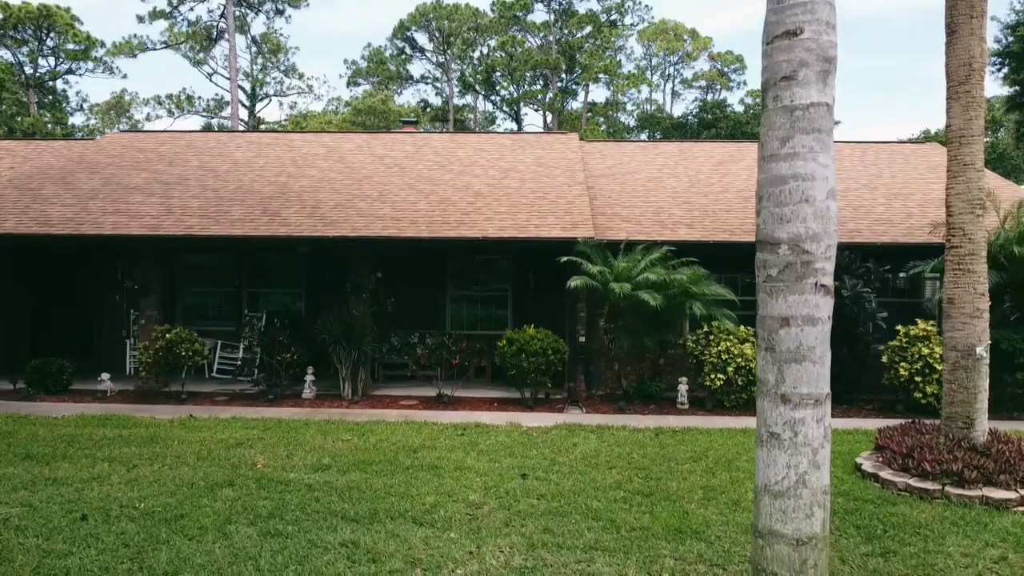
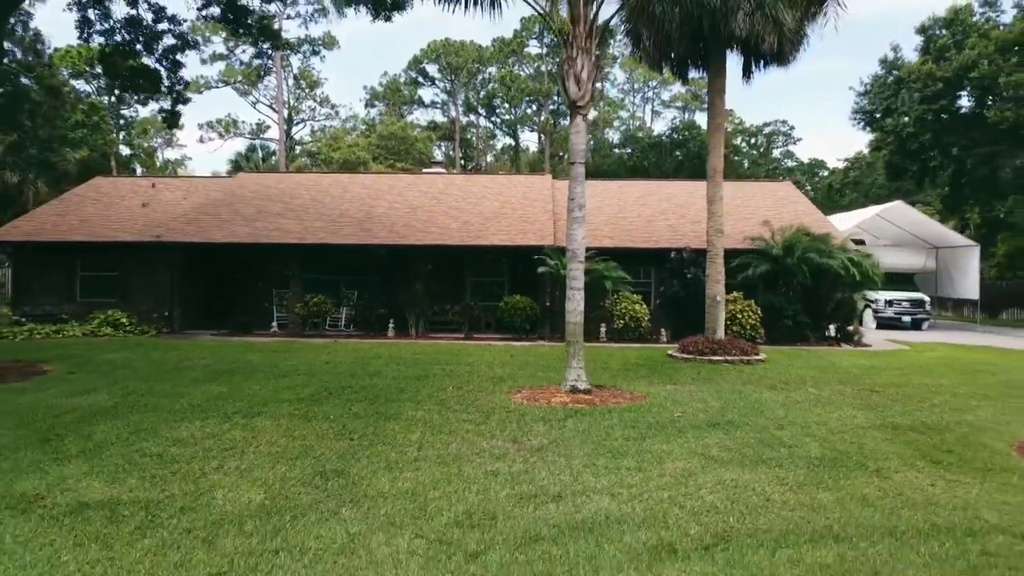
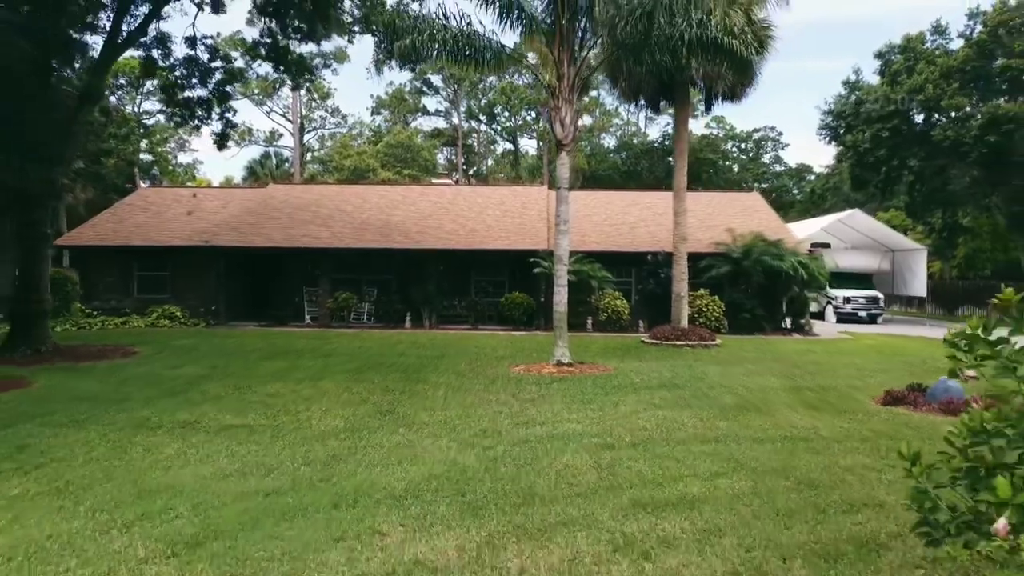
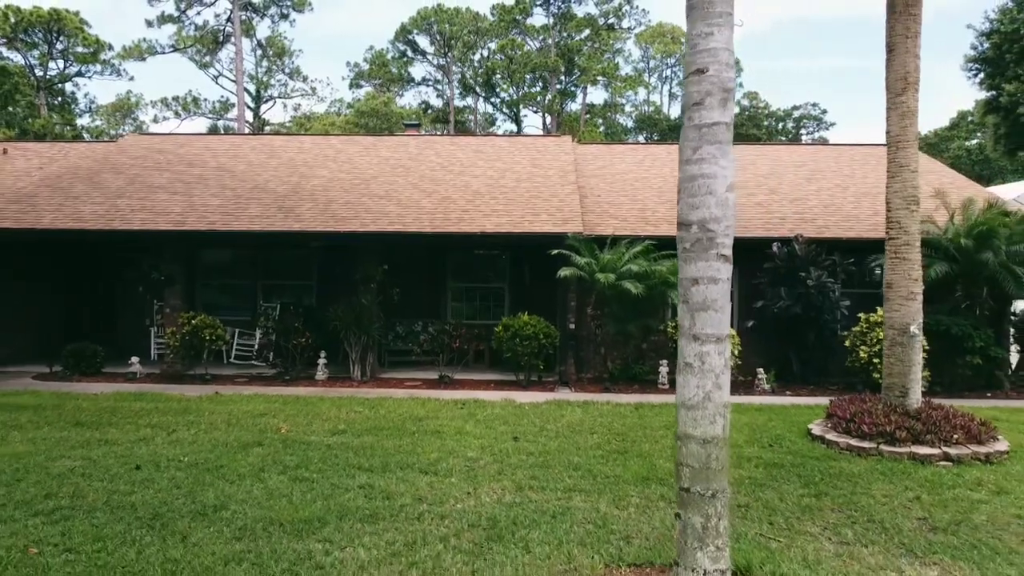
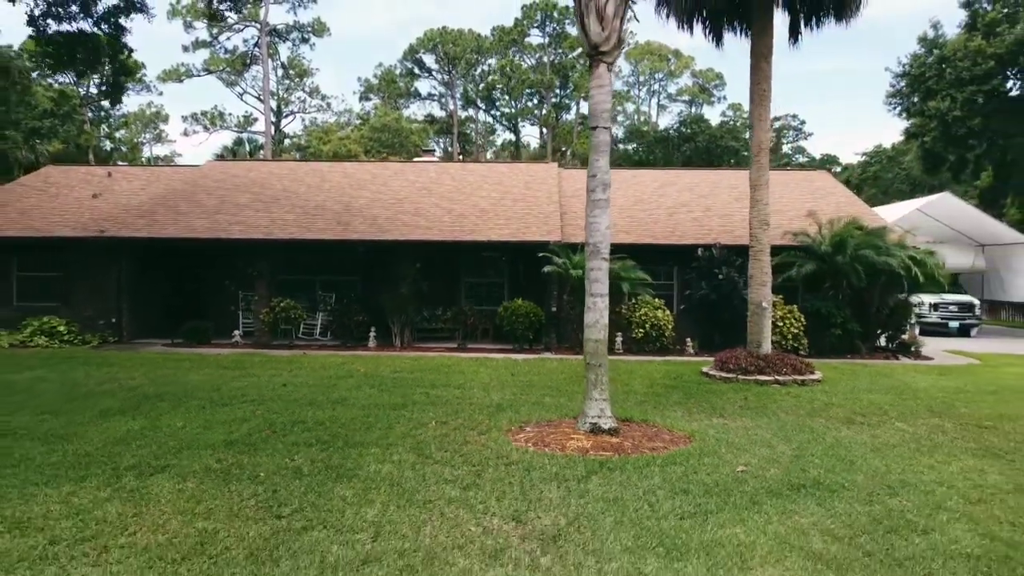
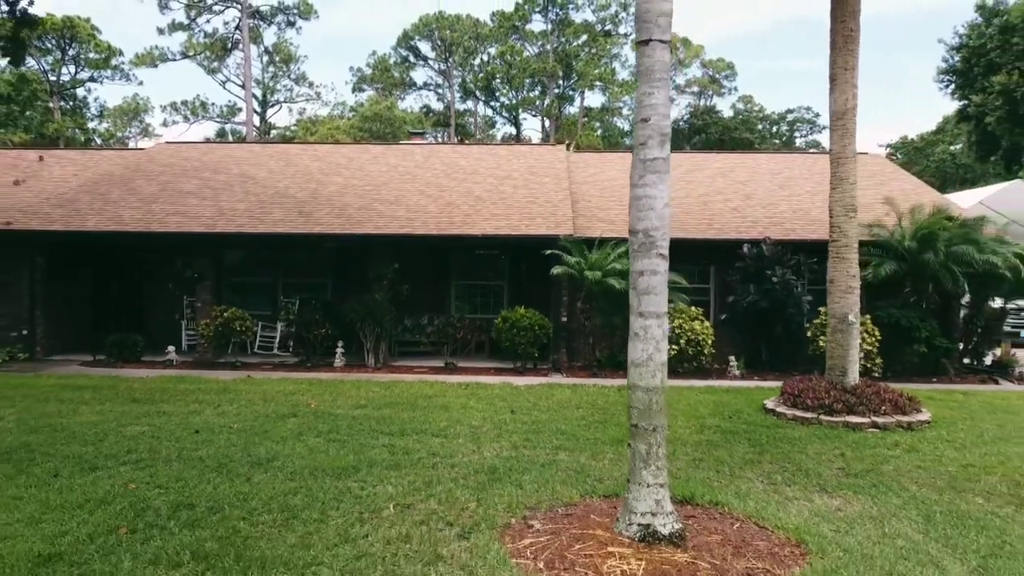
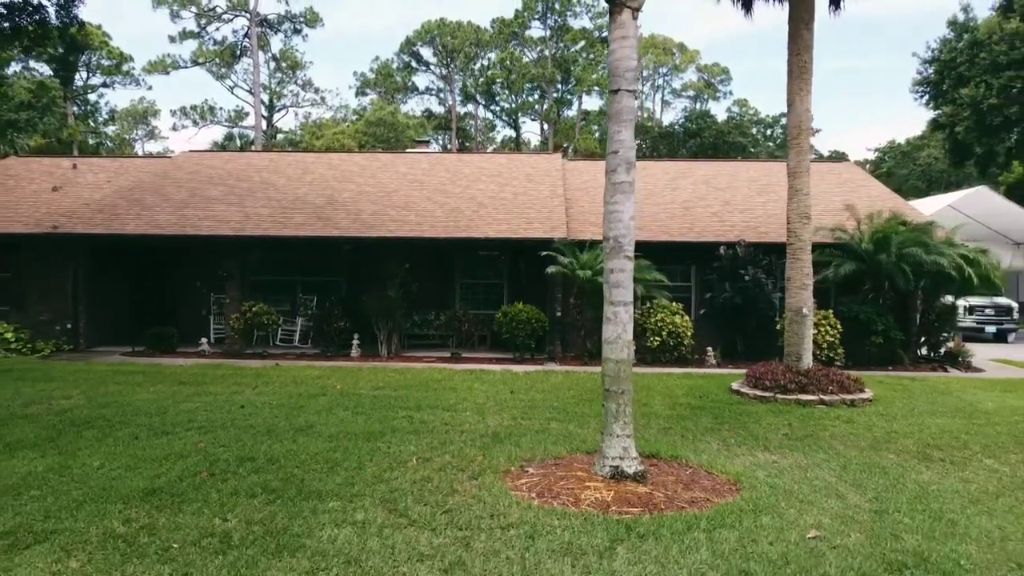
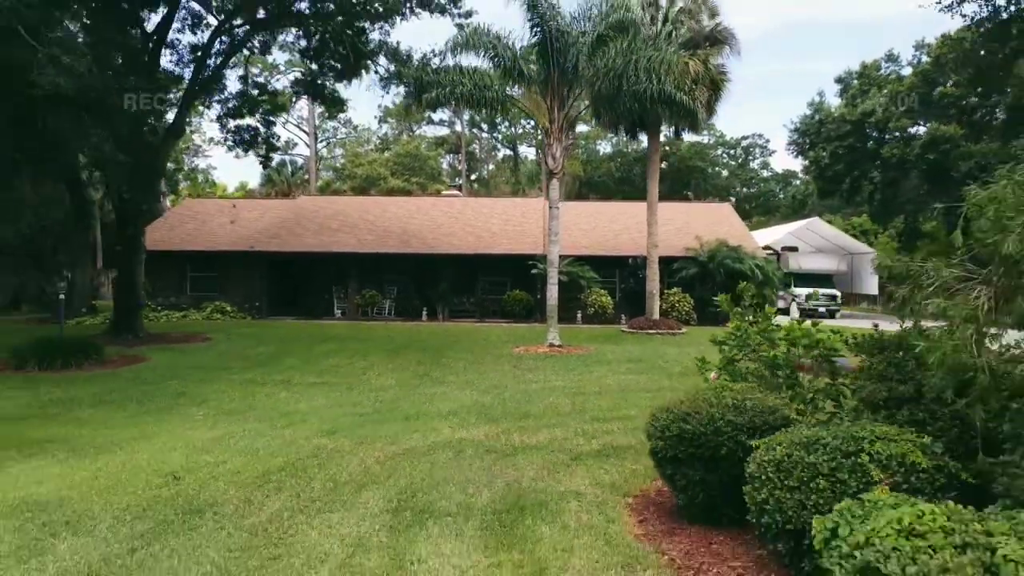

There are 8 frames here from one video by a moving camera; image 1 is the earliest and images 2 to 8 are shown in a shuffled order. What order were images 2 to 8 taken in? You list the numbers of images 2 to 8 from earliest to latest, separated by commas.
4, 6, 7, 5, 2, 3, 8
